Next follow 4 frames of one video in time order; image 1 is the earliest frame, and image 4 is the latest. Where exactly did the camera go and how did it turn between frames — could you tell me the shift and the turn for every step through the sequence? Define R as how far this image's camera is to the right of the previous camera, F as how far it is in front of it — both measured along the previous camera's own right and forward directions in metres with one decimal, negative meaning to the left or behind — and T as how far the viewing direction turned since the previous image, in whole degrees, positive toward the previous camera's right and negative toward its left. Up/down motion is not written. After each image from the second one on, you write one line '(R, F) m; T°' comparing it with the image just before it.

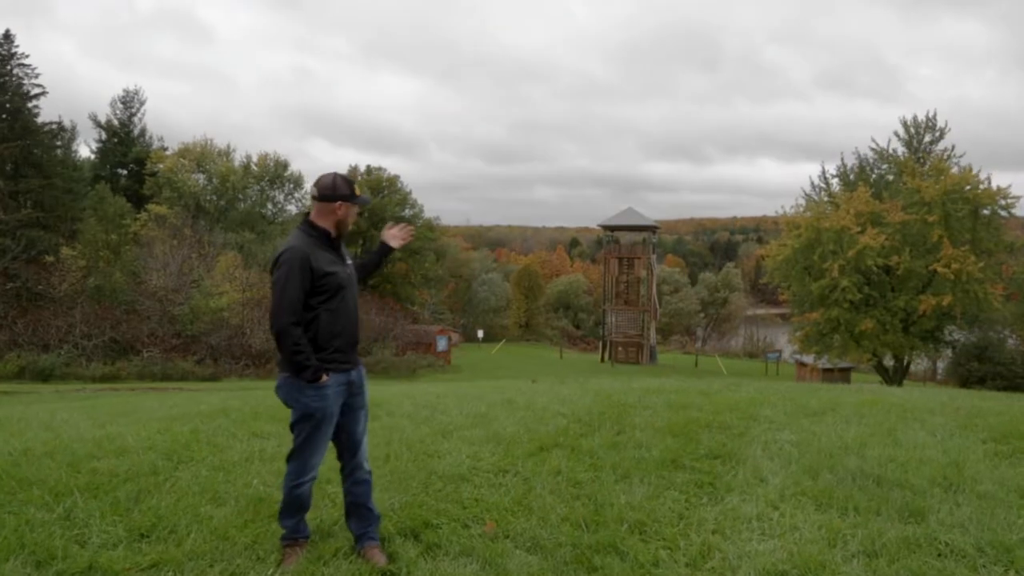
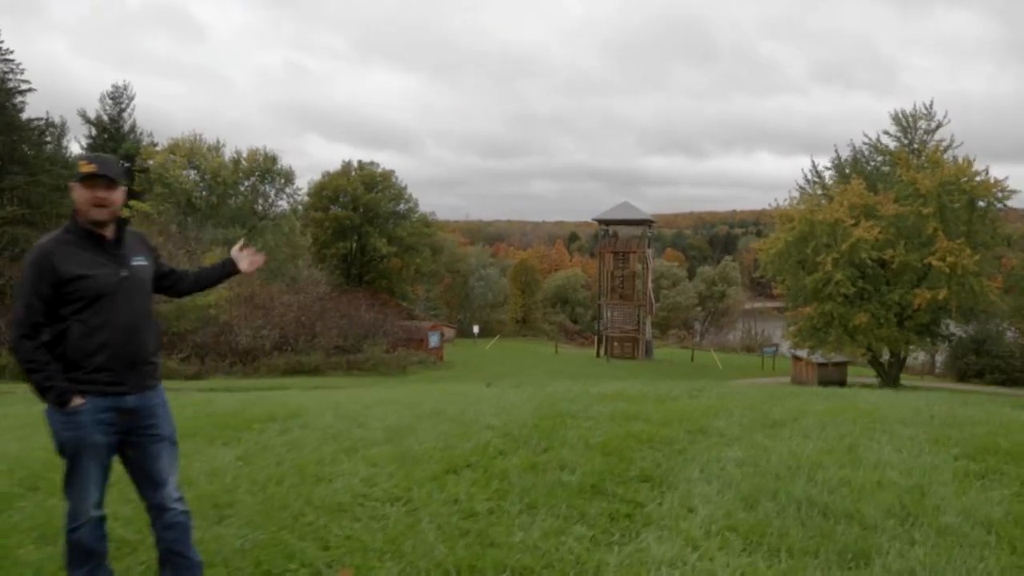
(+0.6, +0.7) m; 0°
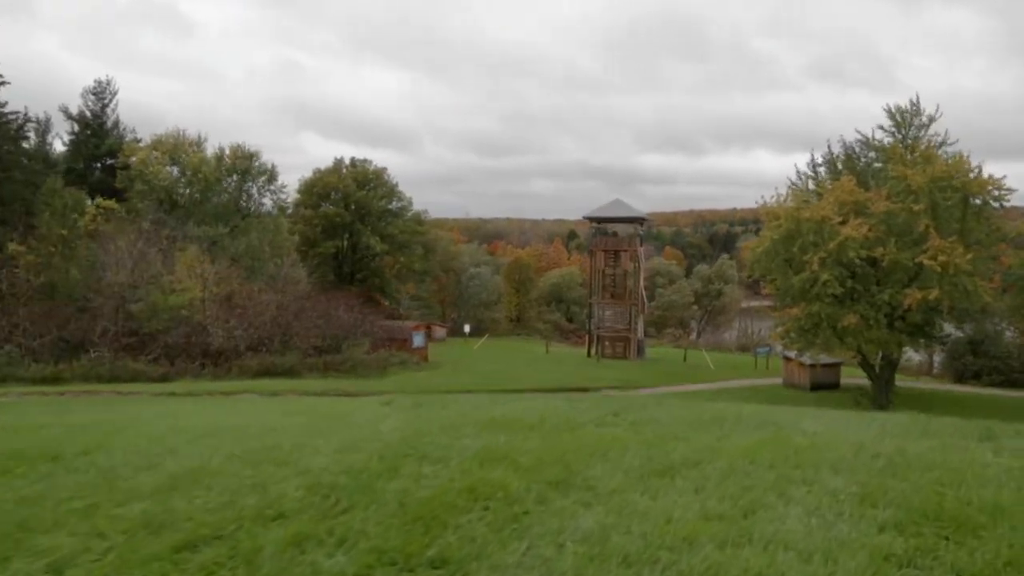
(+1.1, +1.4) m; 0°
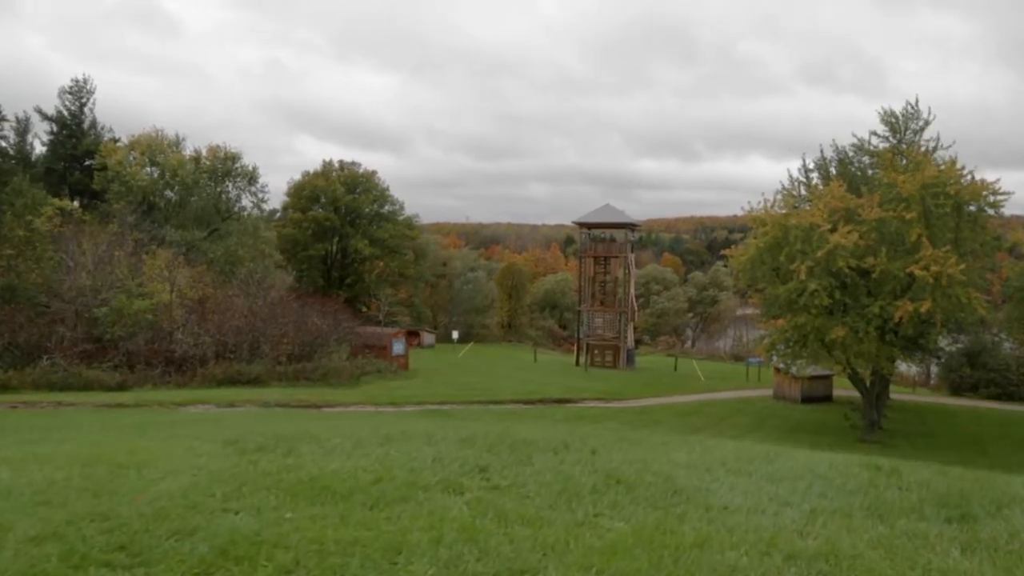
(+1.1, +1.7) m; 0°
